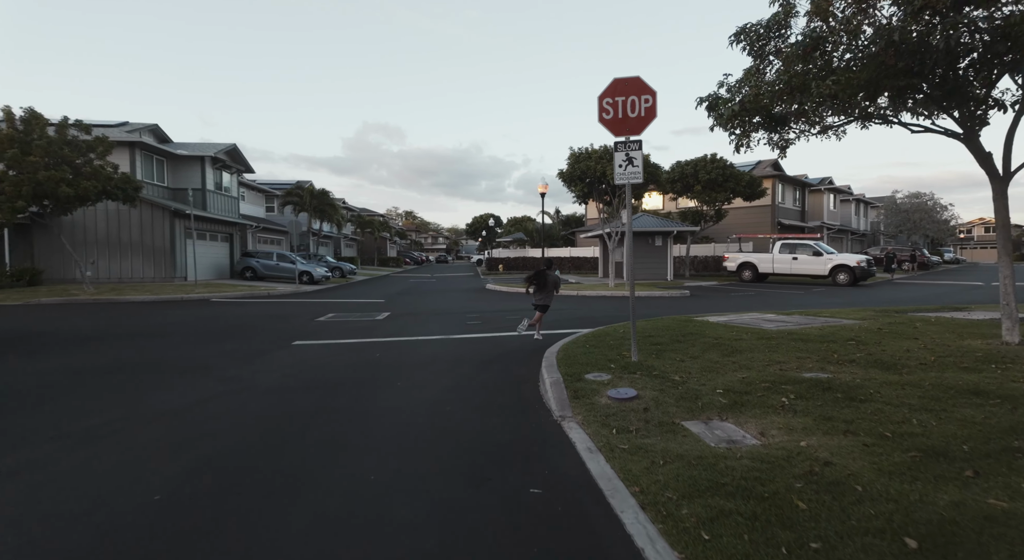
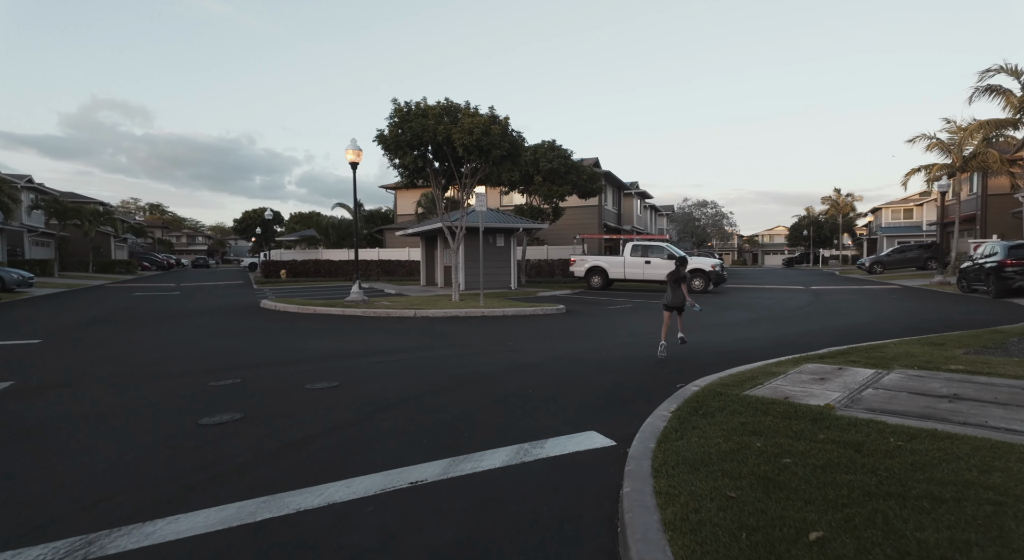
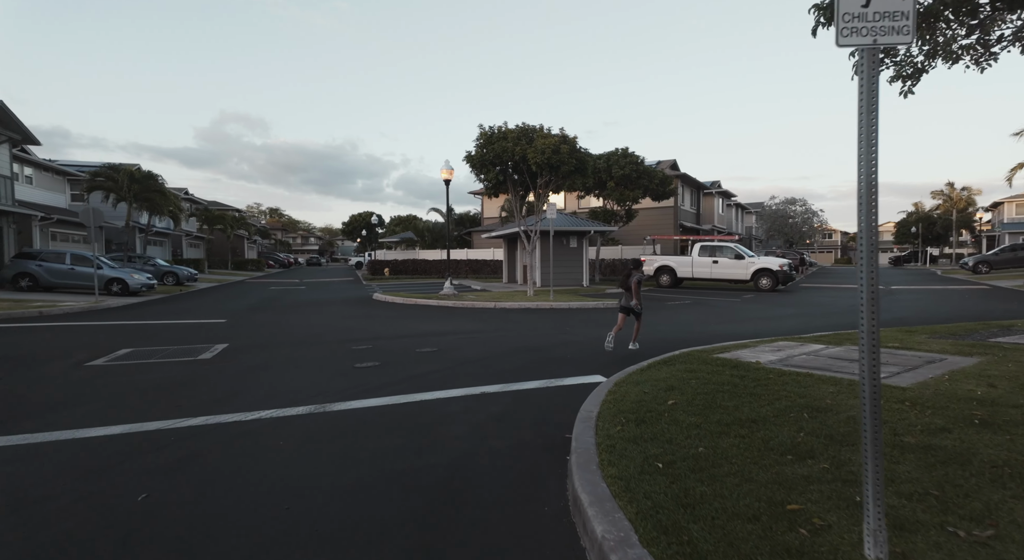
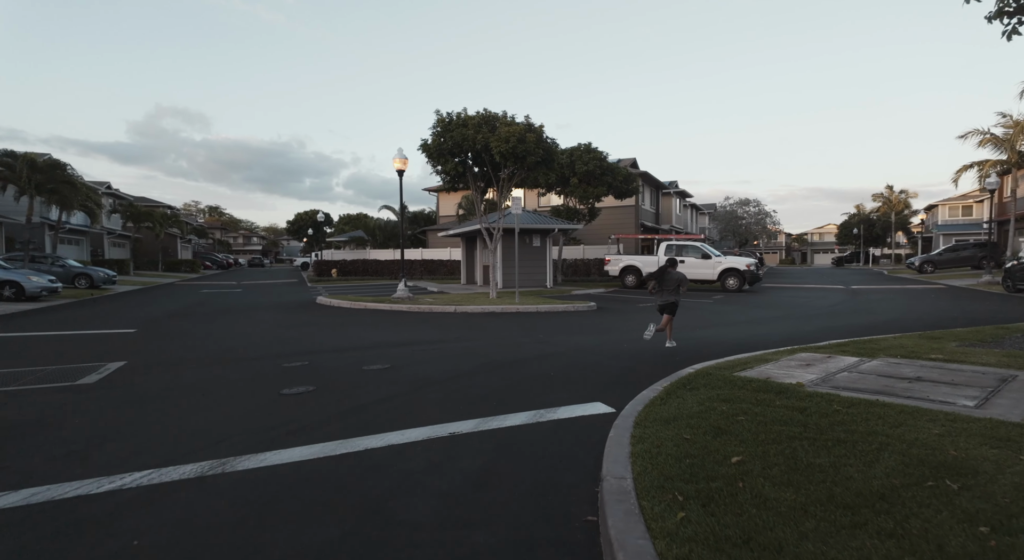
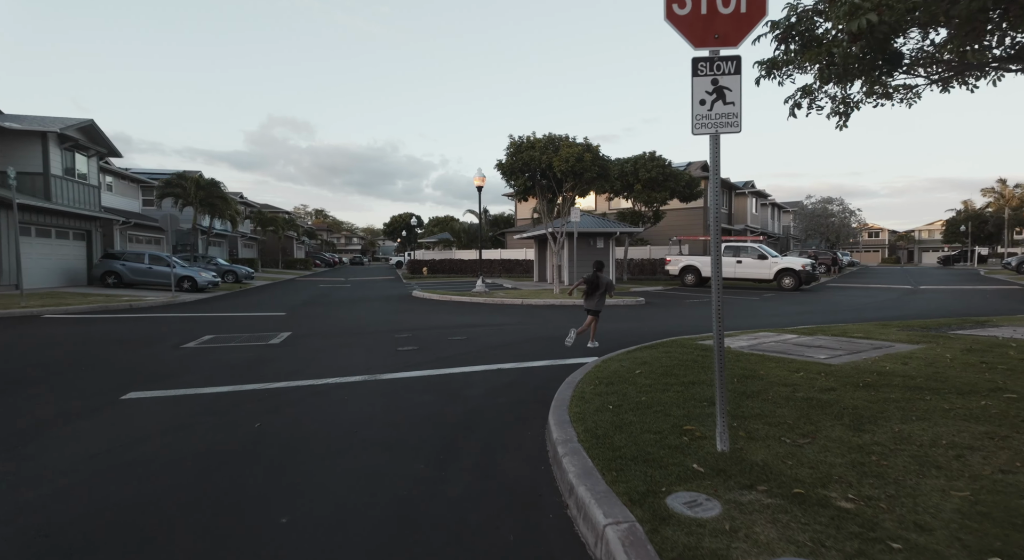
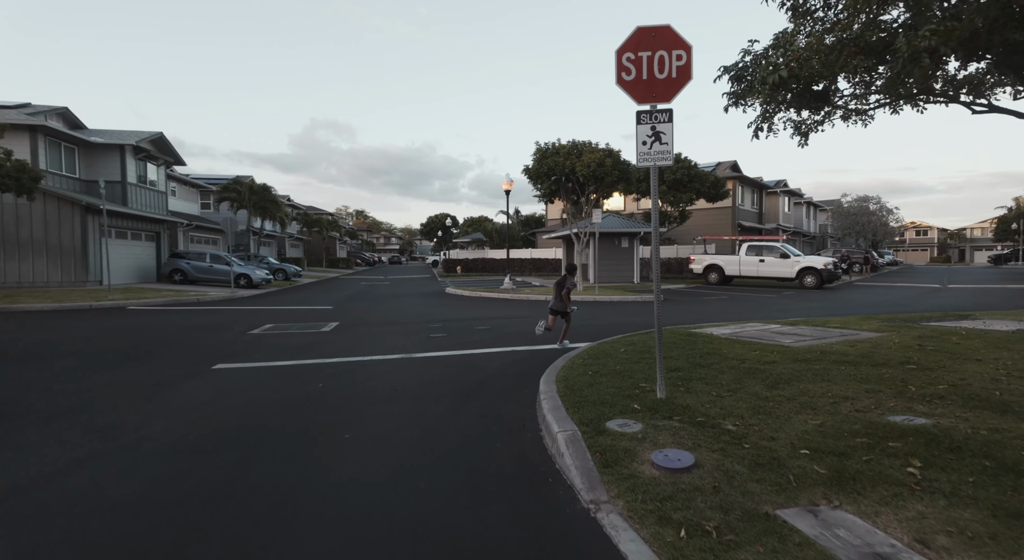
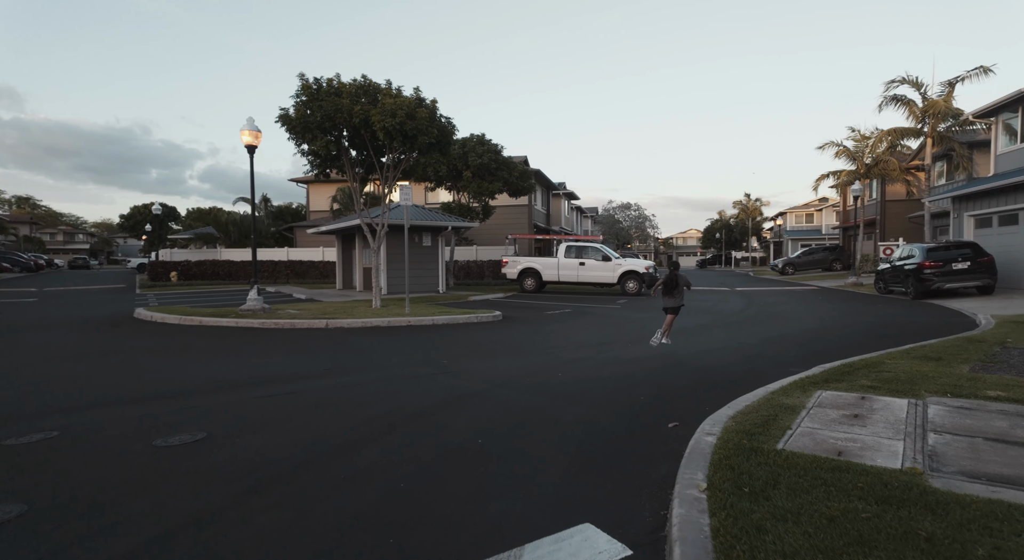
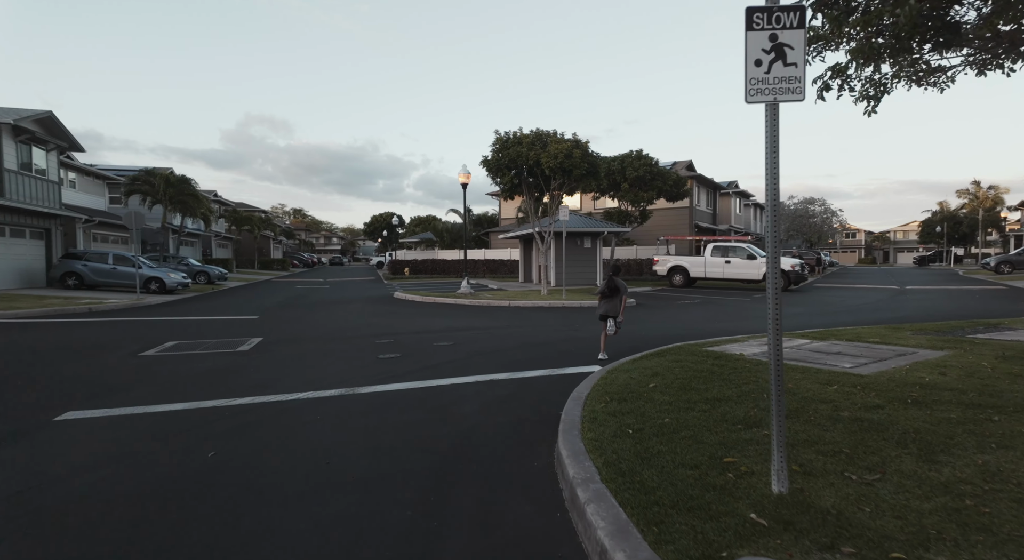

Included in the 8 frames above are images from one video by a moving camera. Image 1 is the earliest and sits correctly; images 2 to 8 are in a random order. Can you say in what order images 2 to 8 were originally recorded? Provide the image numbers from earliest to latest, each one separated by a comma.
6, 5, 8, 3, 4, 2, 7
